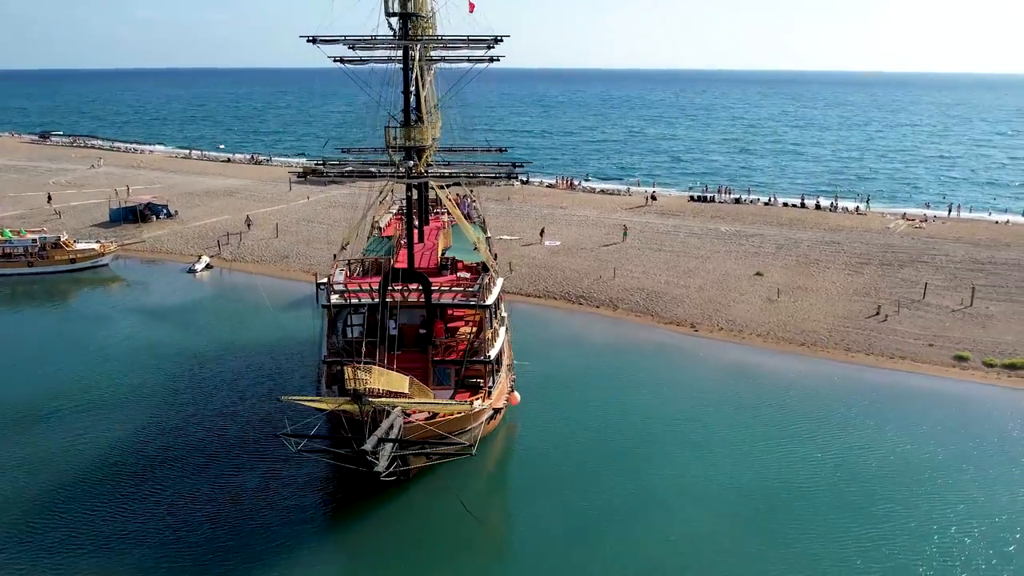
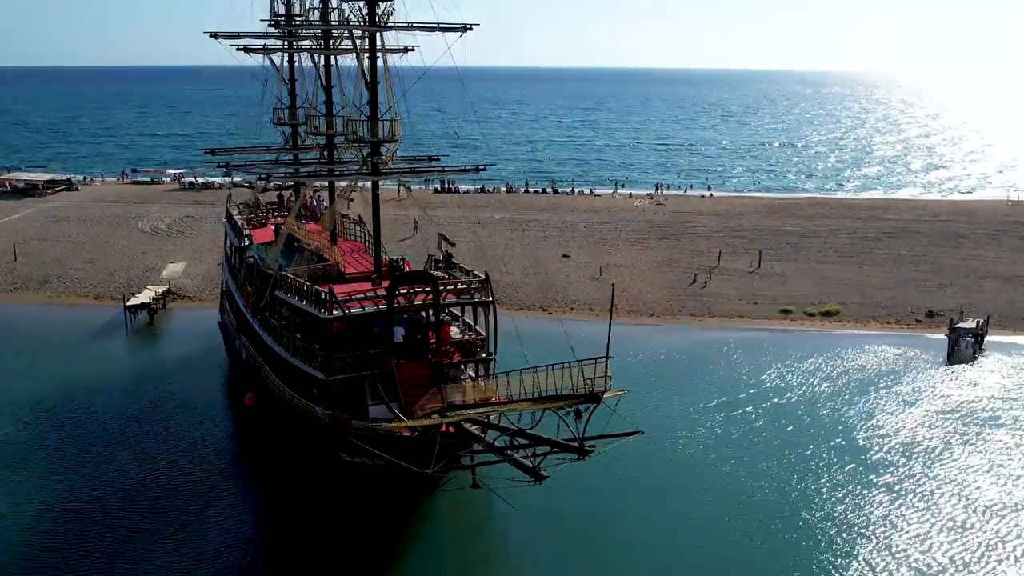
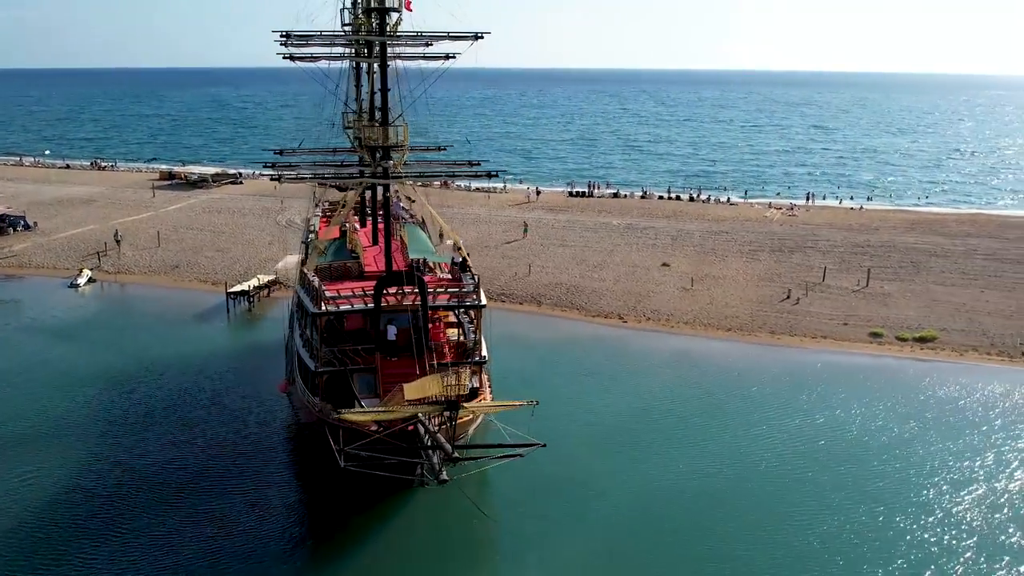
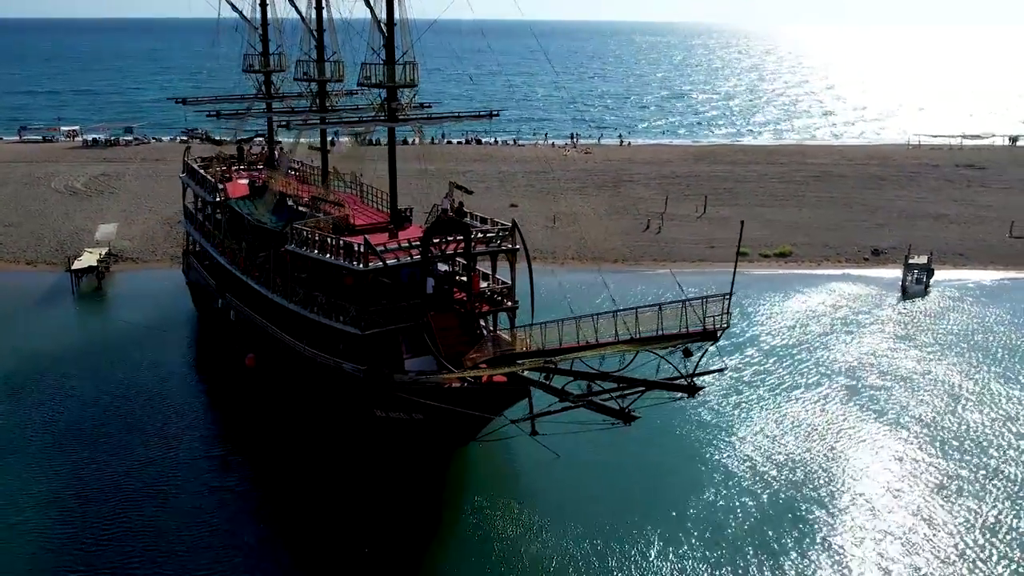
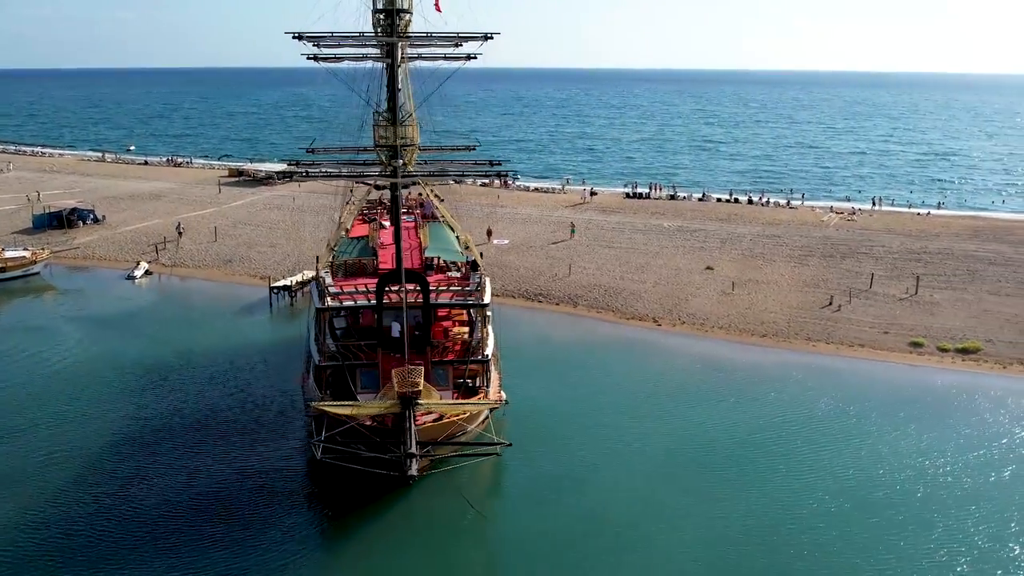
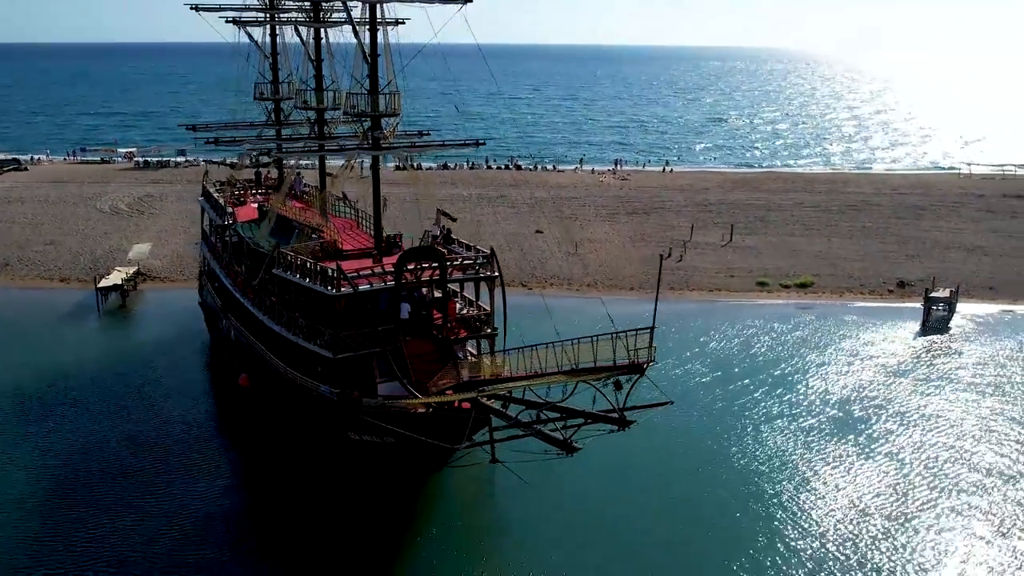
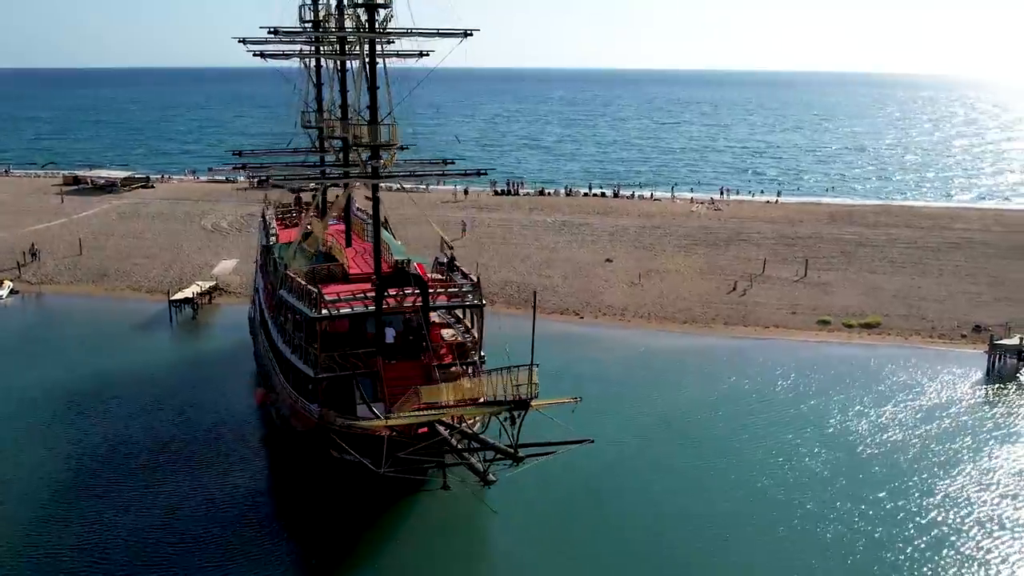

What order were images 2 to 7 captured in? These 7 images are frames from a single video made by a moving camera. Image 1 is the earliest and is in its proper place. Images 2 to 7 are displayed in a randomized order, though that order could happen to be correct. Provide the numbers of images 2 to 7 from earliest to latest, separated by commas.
5, 3, 7, 2, 6, 4
